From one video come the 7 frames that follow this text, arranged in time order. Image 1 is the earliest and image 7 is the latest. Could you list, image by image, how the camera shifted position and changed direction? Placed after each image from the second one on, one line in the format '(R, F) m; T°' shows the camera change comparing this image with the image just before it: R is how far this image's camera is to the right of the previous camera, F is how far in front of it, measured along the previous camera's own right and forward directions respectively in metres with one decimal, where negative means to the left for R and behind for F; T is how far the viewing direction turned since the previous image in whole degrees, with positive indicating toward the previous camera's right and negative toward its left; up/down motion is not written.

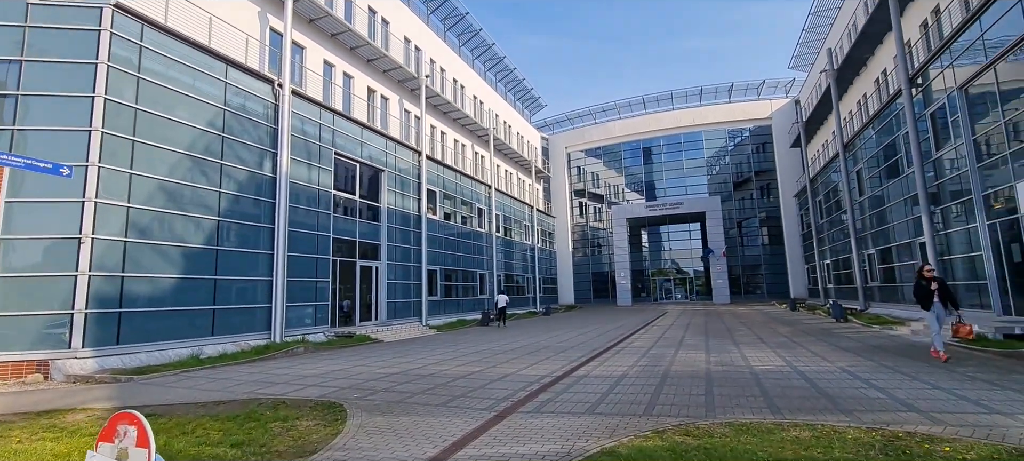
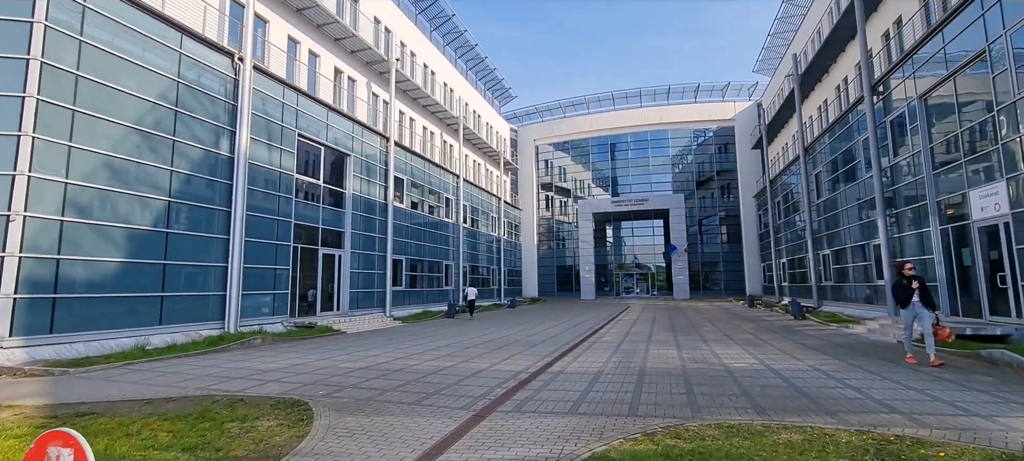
(-0.3, +0.3) m; +4°
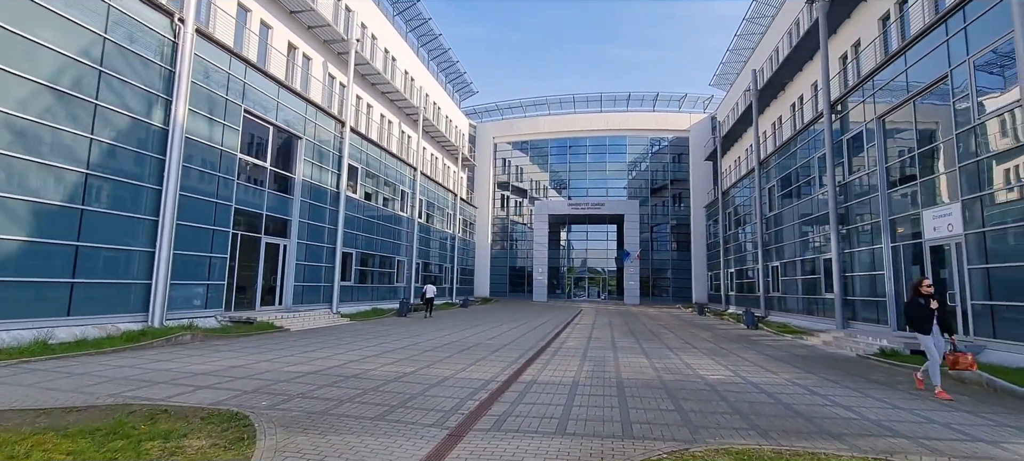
(-0.4, +0.8) m; +6°
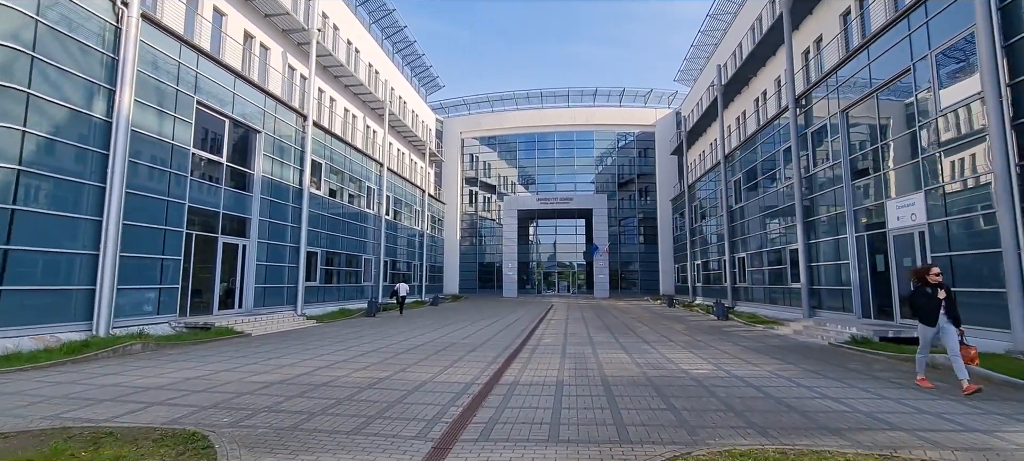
(-0.2, +0.4) m; +4°
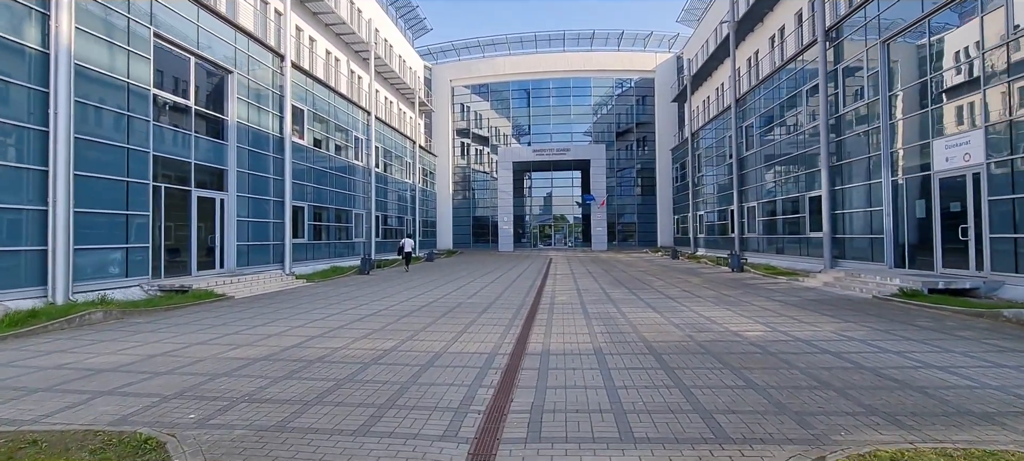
(-0.5, +1.4) m; +1°
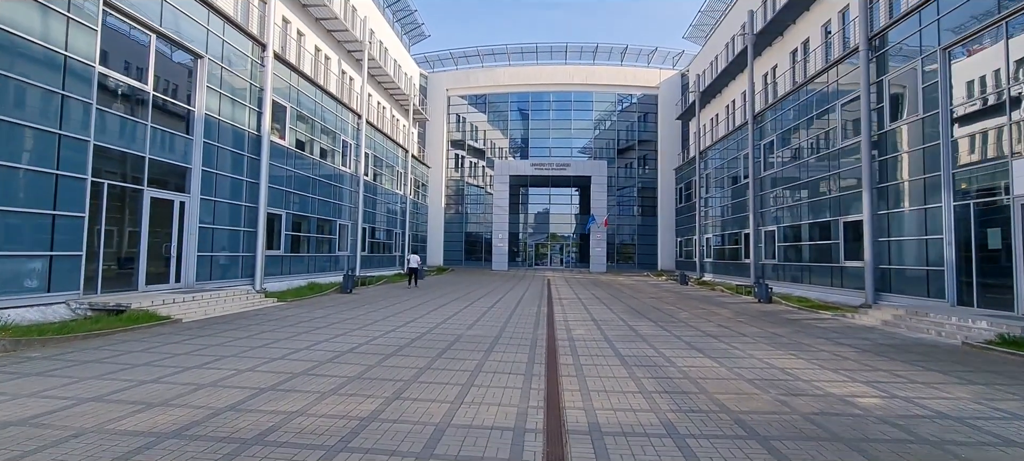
(-0.5, +2.1) m; +1°
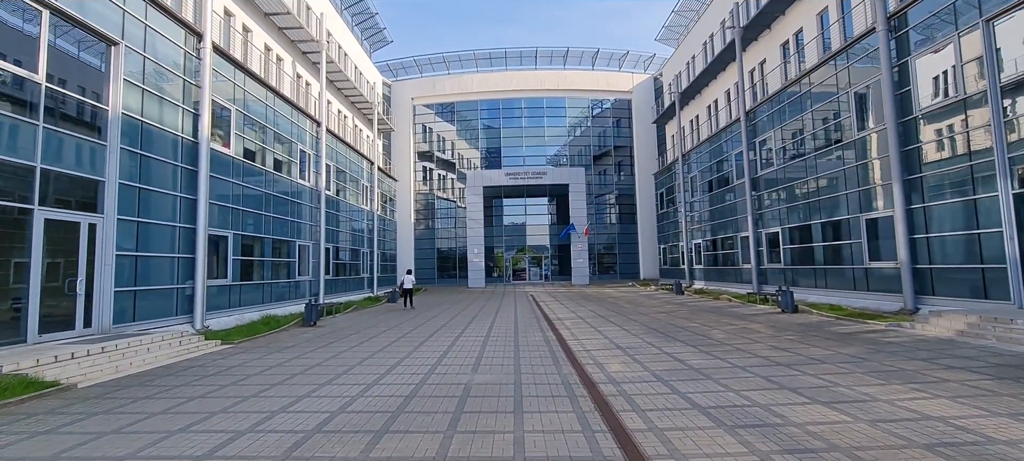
(-0.8, +2.3) m; +4°
